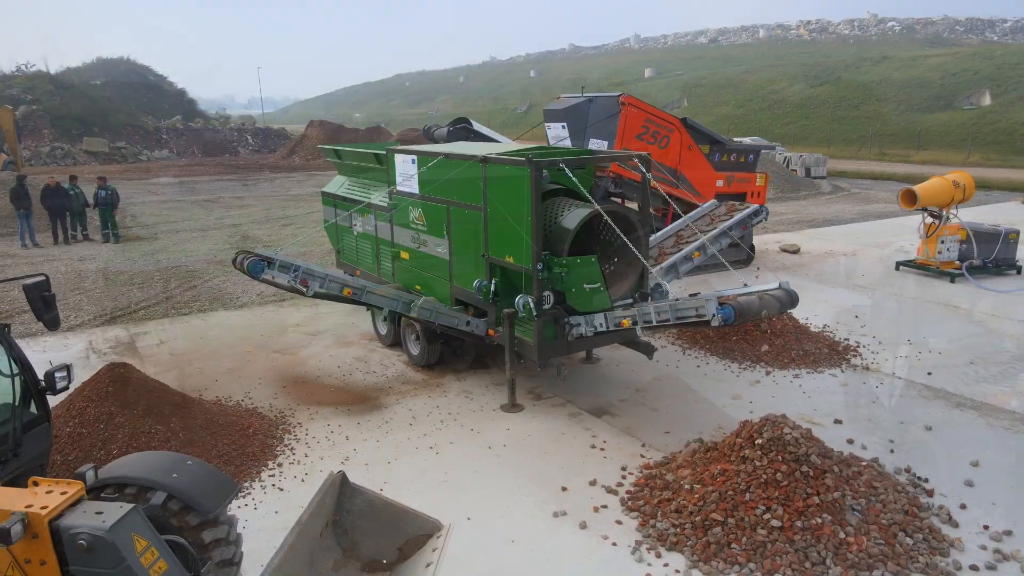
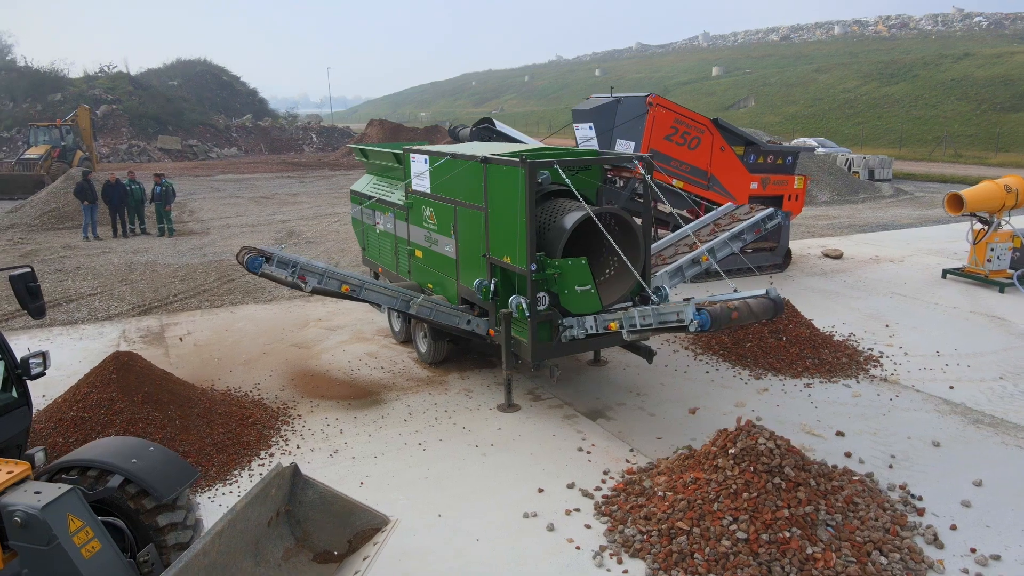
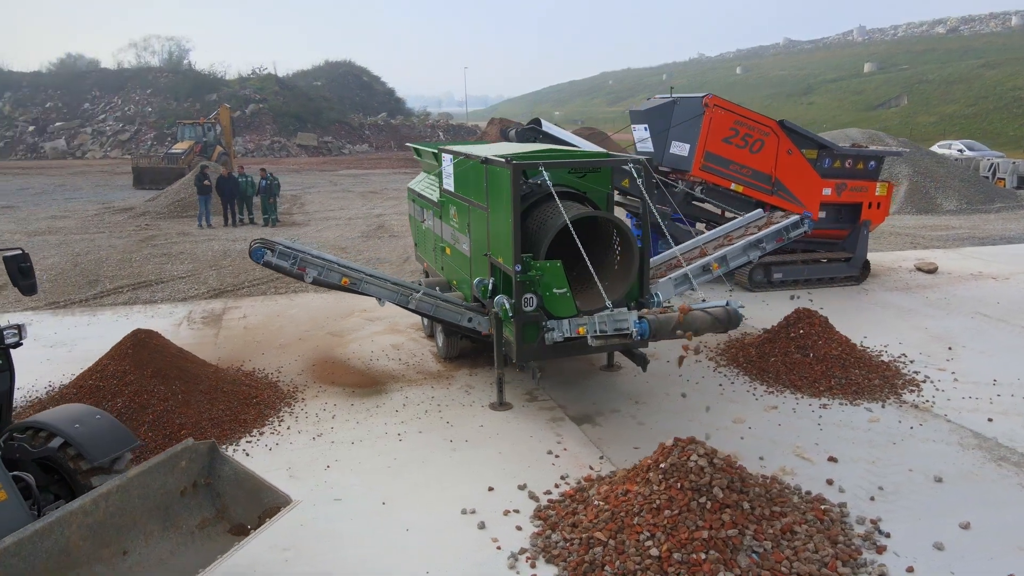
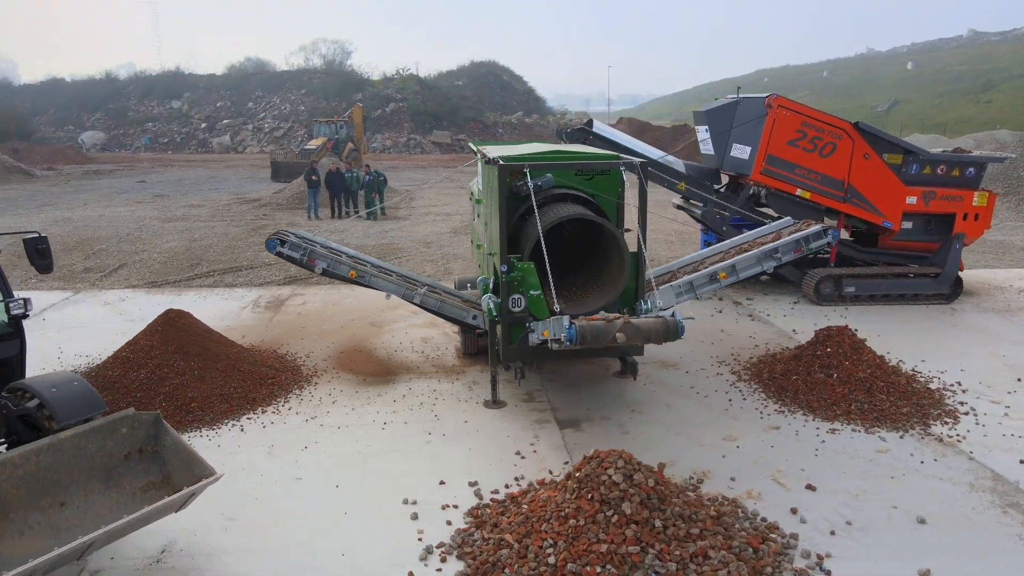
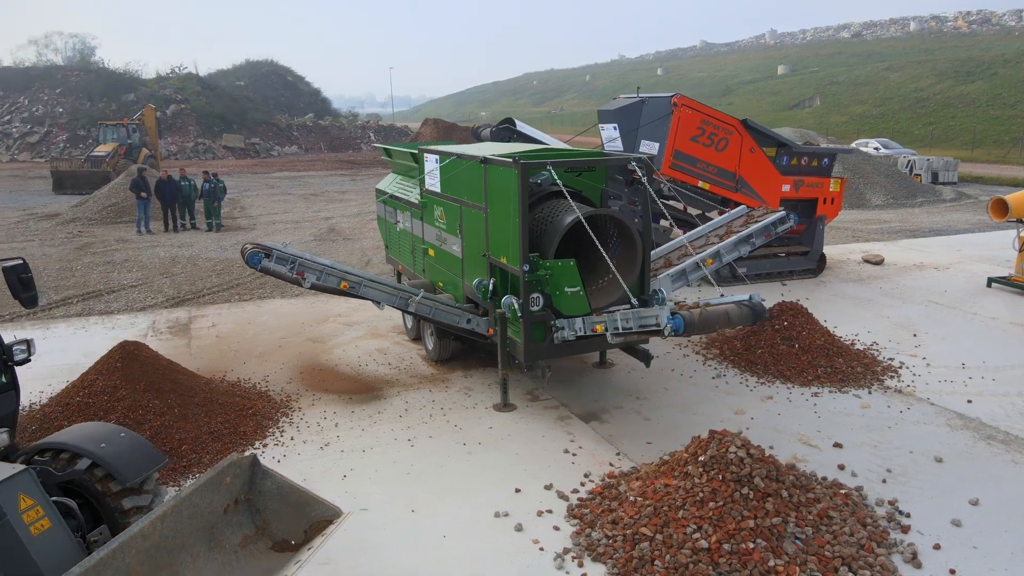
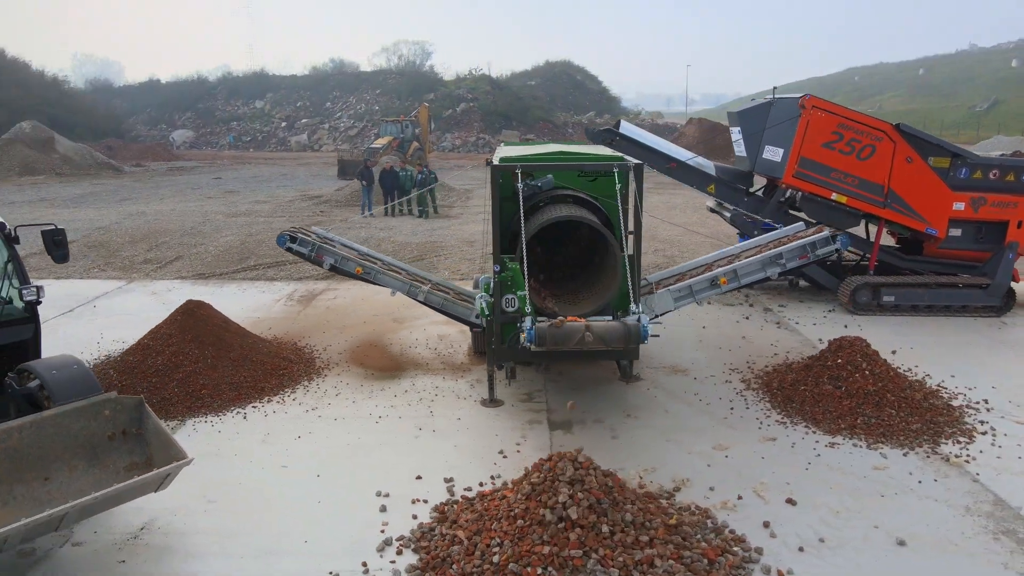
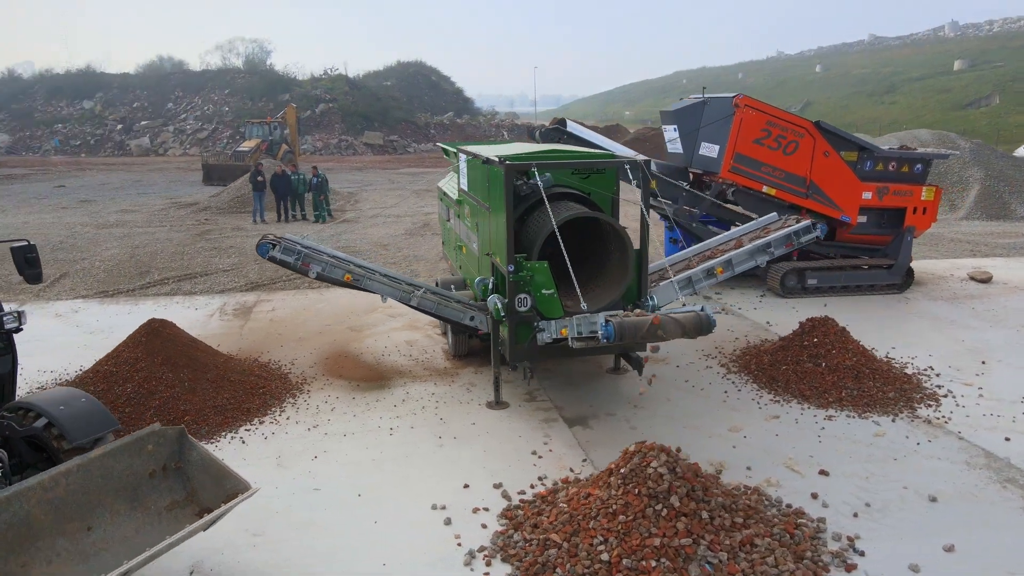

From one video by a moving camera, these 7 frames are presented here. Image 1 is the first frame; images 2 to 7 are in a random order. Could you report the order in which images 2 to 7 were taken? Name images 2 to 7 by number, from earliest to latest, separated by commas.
2, 5, 3, 7, 4, 6
